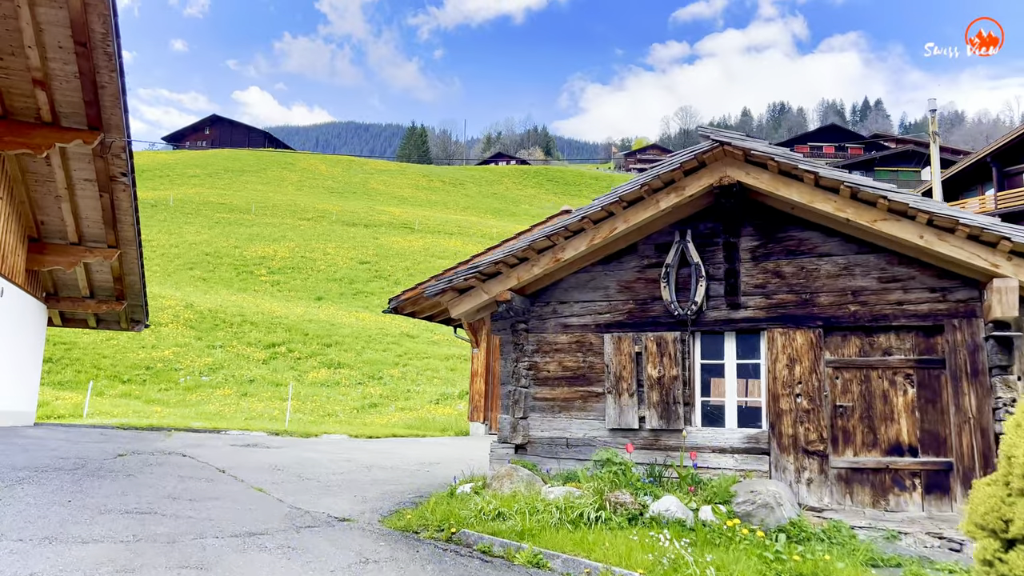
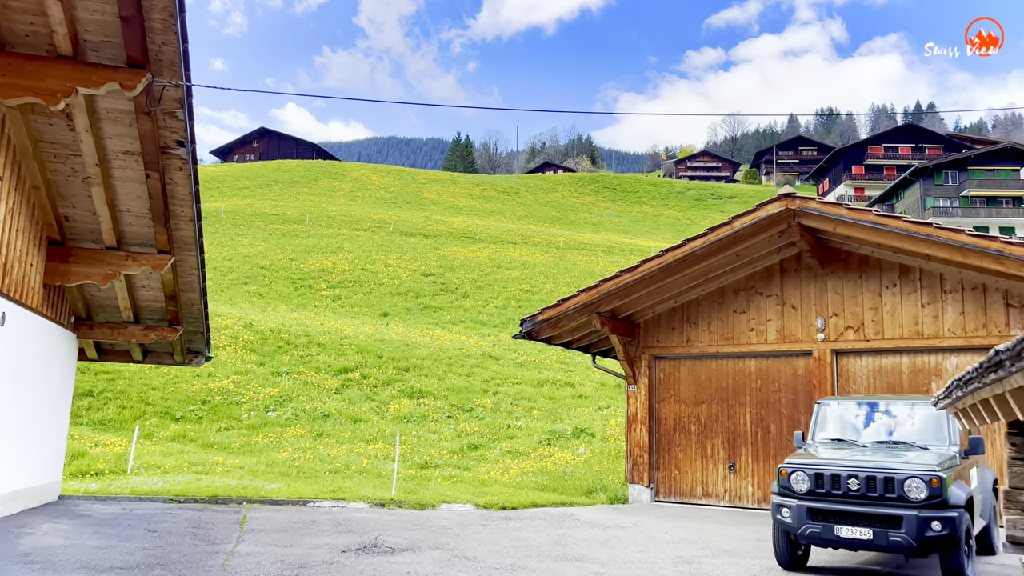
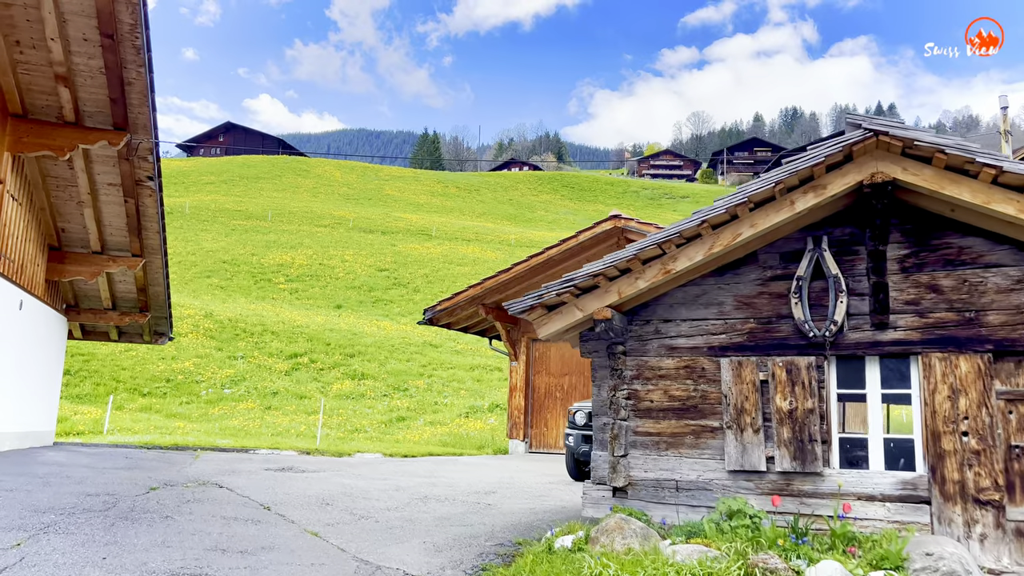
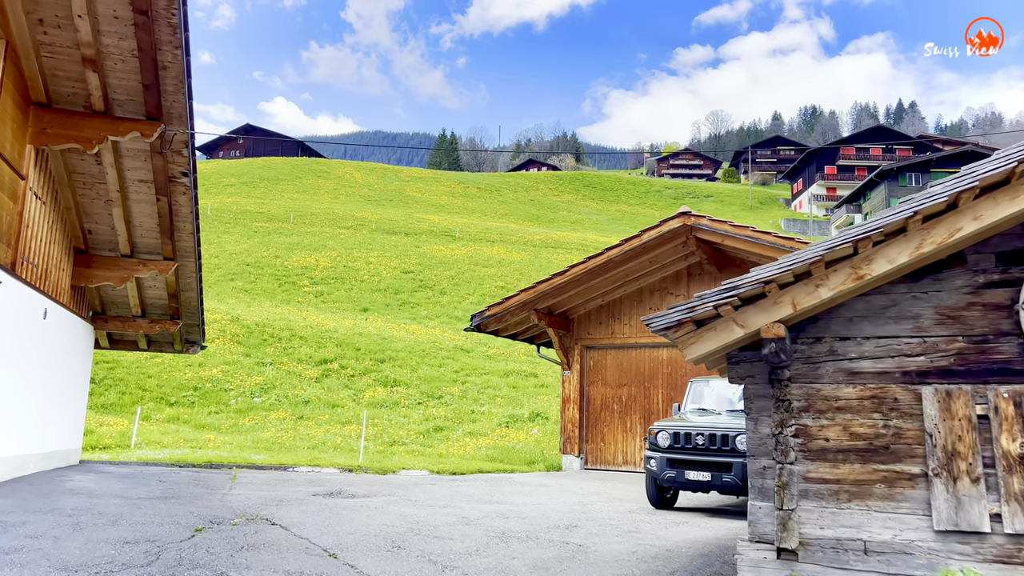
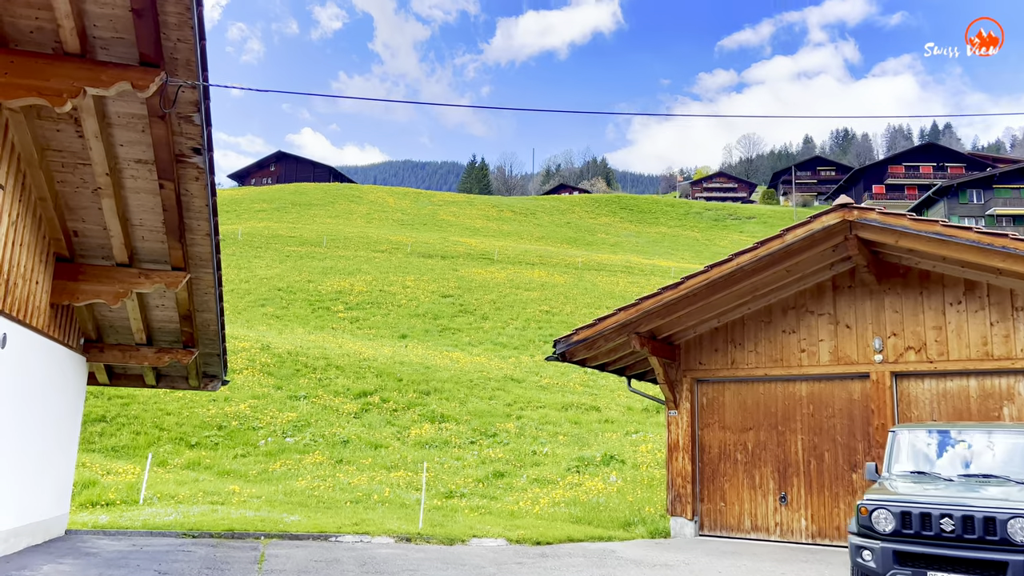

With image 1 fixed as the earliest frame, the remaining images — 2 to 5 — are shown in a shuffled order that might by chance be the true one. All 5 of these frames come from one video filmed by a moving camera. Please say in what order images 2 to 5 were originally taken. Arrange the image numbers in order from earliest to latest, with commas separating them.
3, 4, 2, 5
